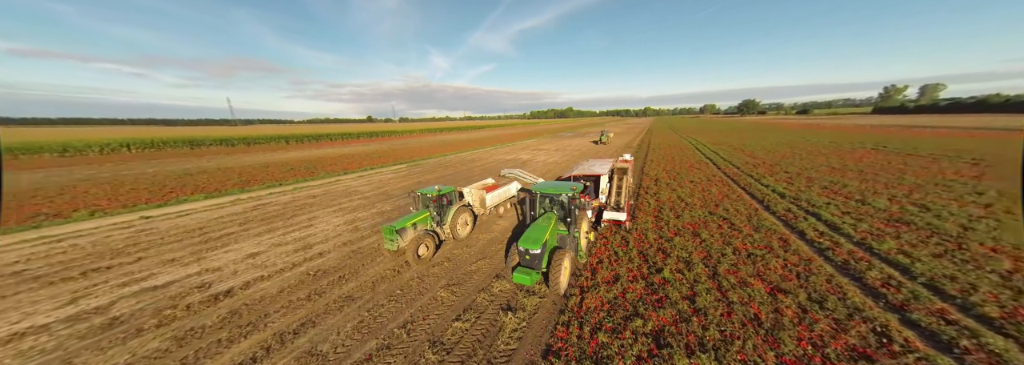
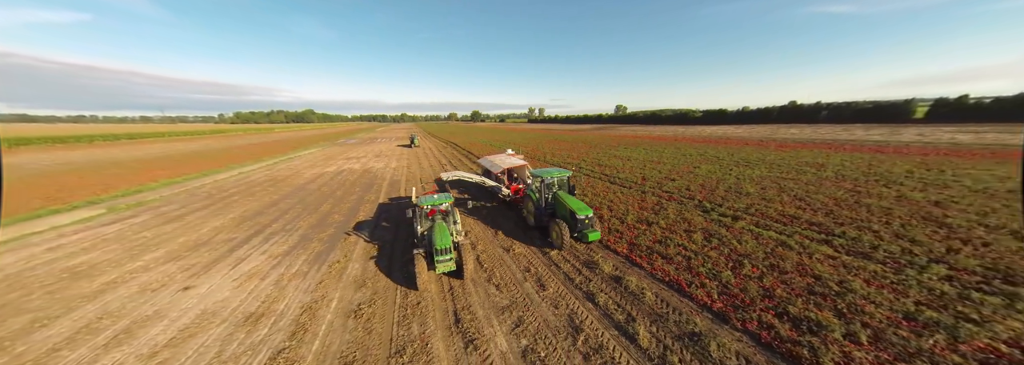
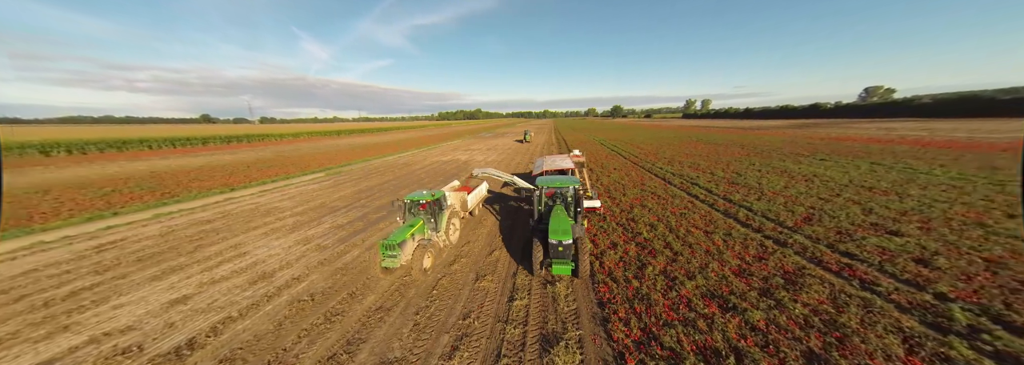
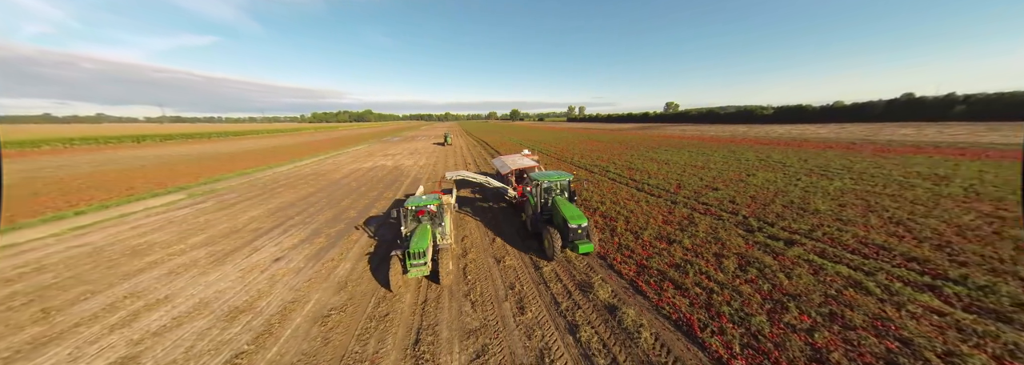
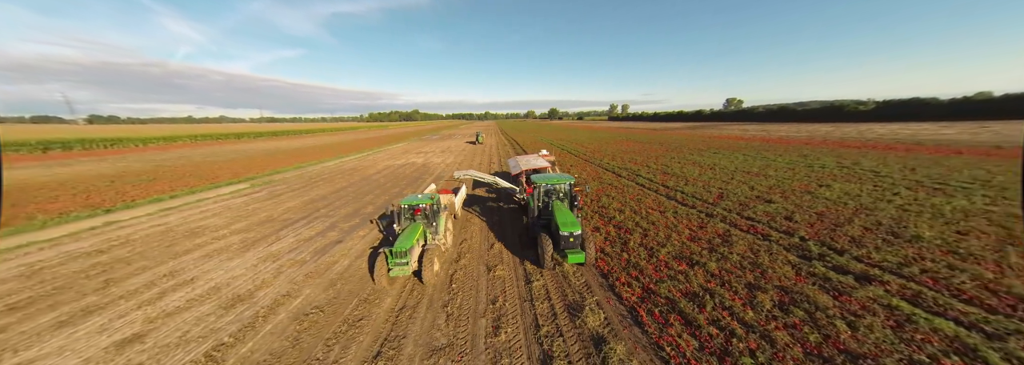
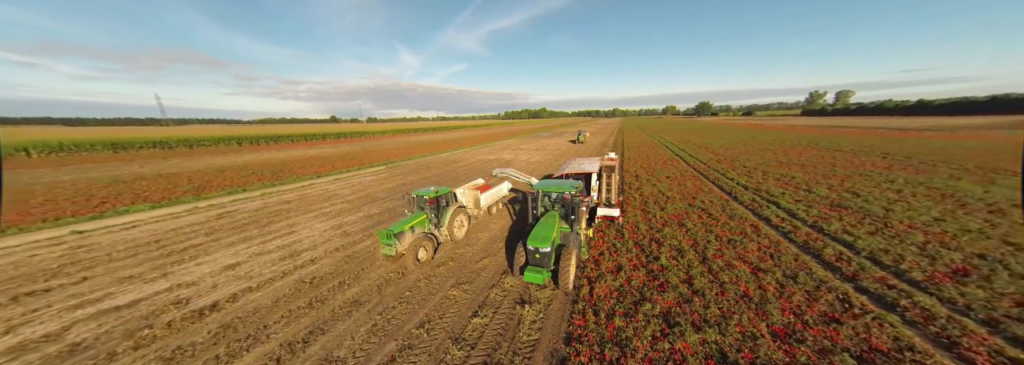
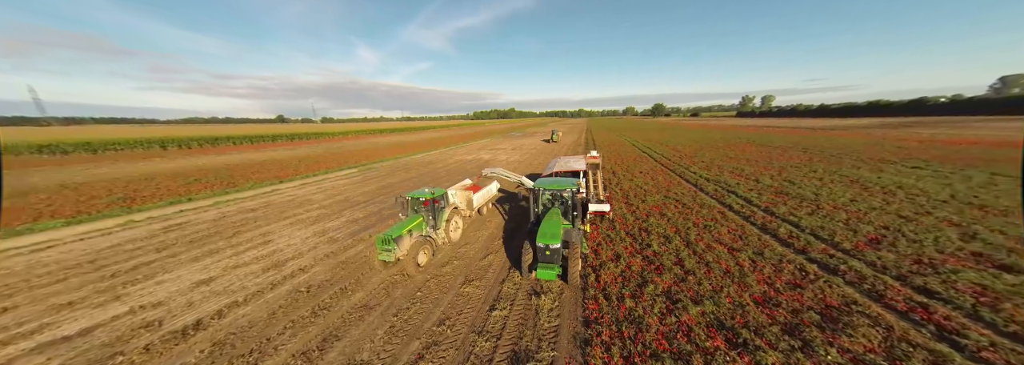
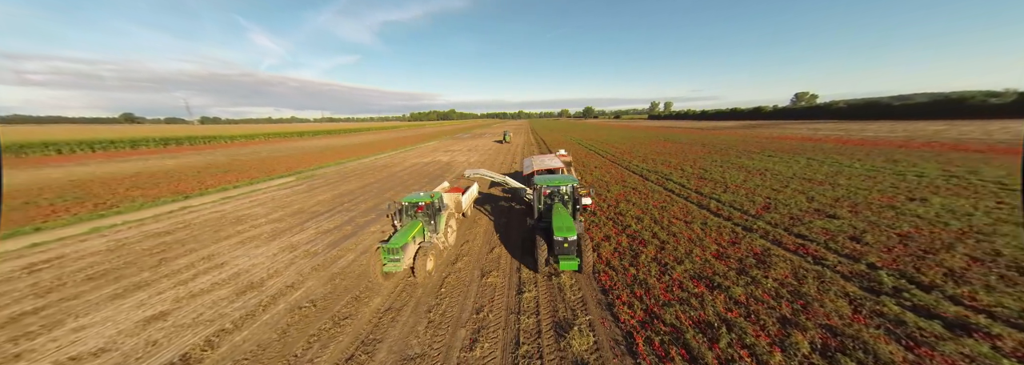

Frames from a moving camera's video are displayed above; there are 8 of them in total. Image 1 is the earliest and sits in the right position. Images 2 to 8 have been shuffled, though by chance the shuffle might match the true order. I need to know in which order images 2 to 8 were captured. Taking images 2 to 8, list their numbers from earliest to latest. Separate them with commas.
6, 7, 3, 8, 5, 4, 2
